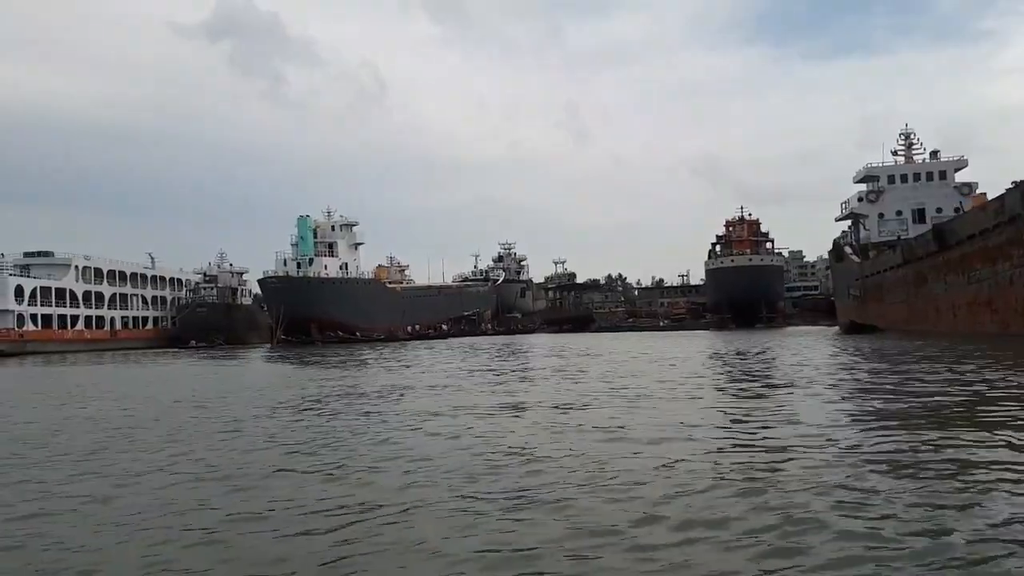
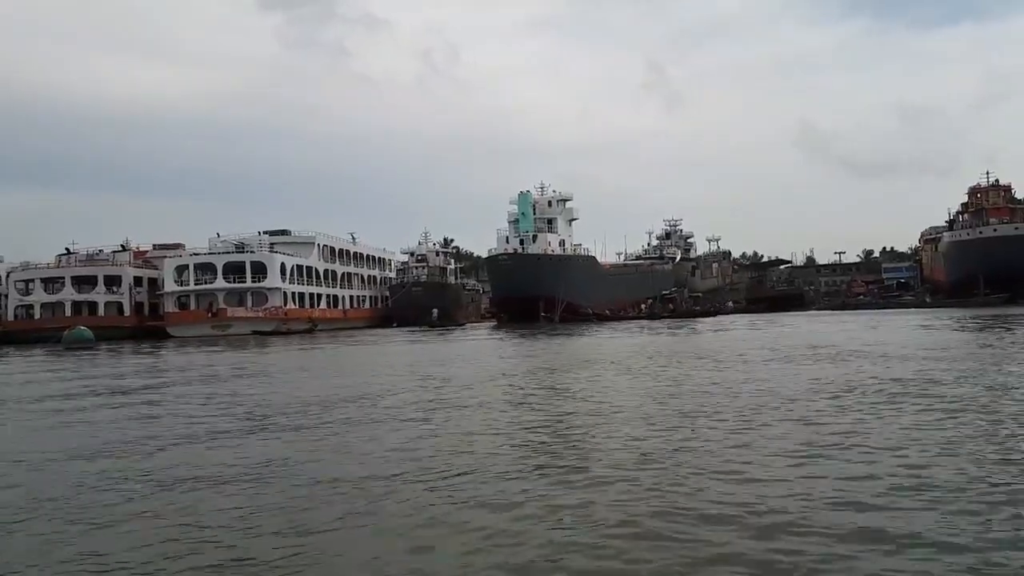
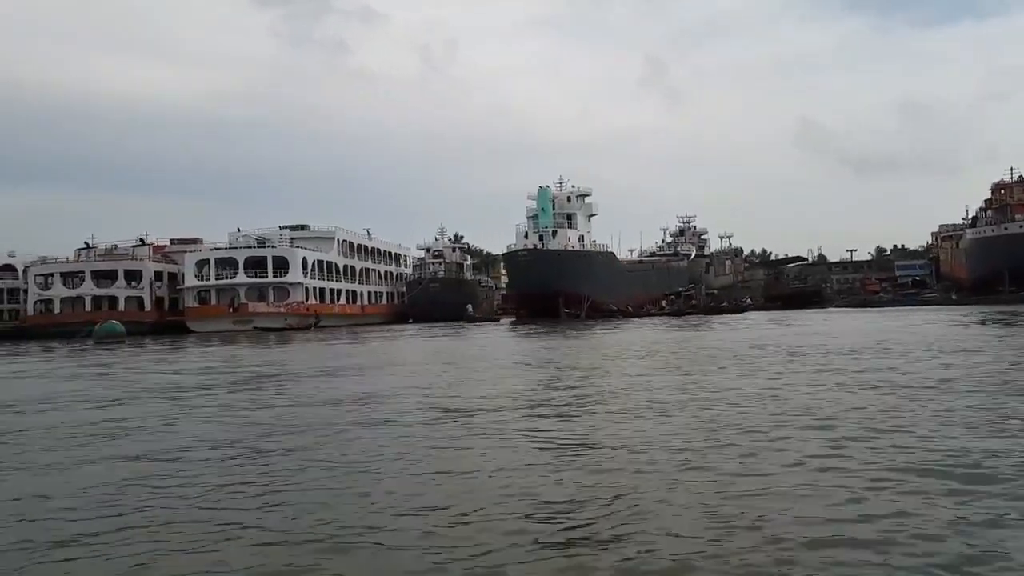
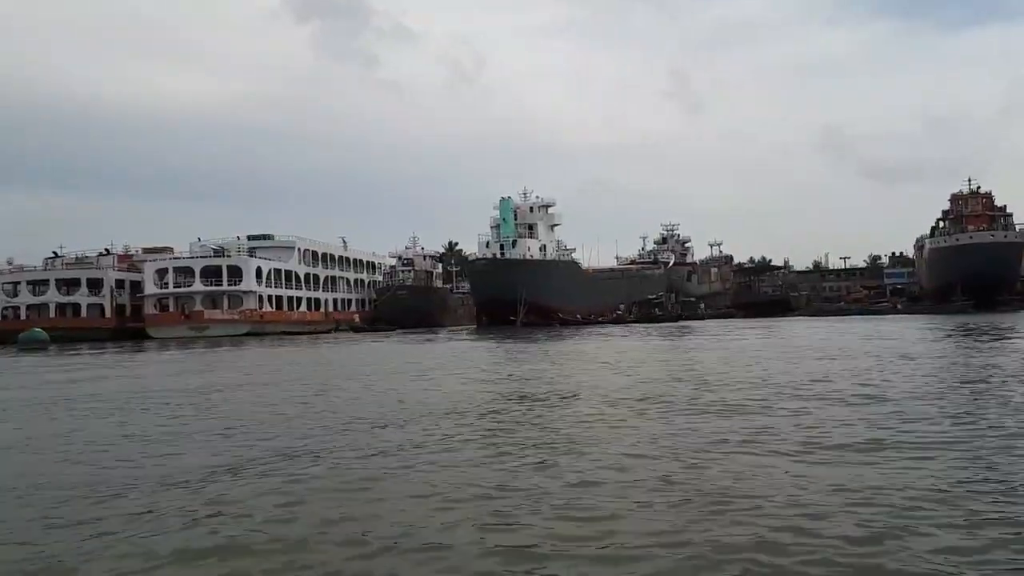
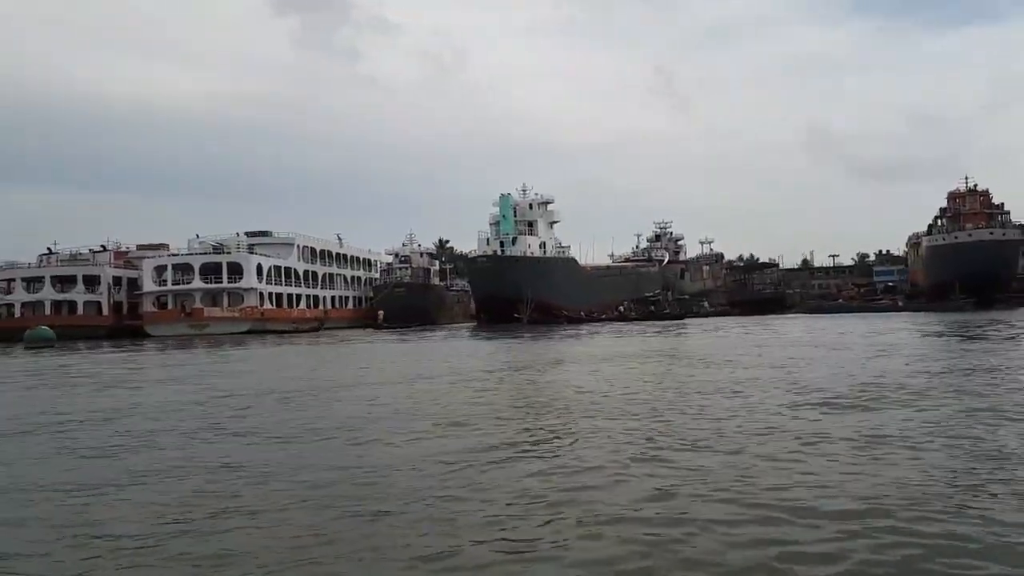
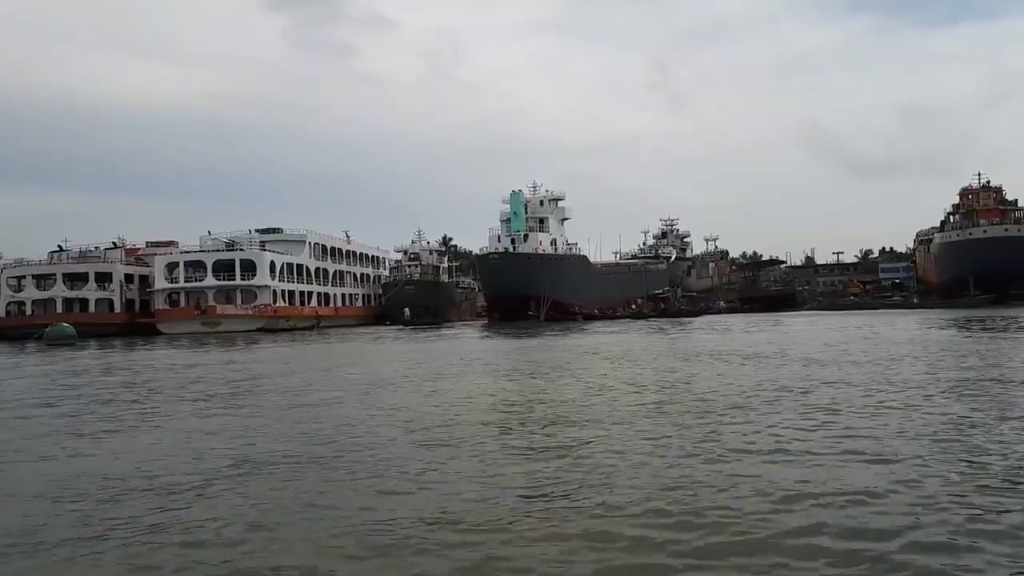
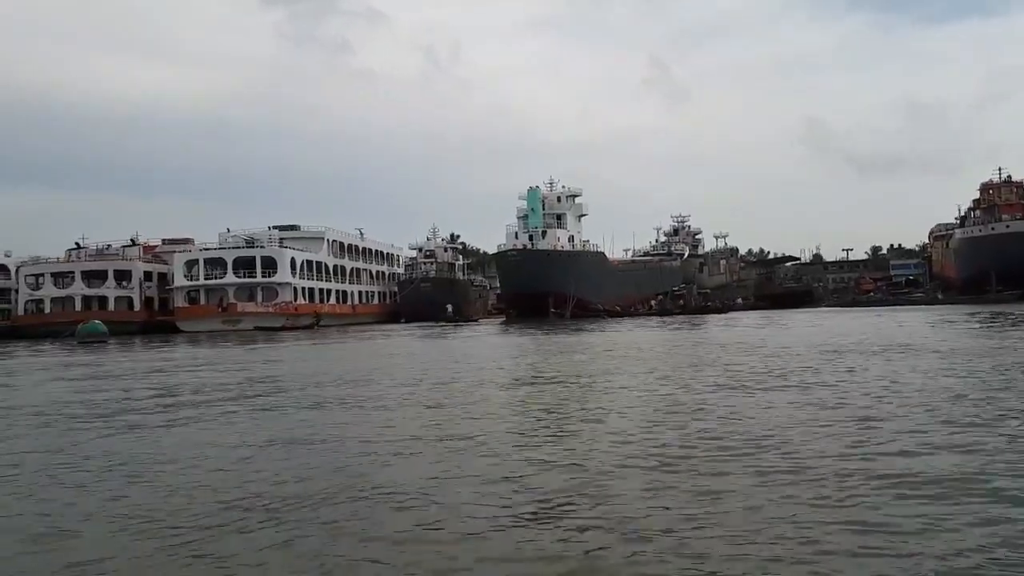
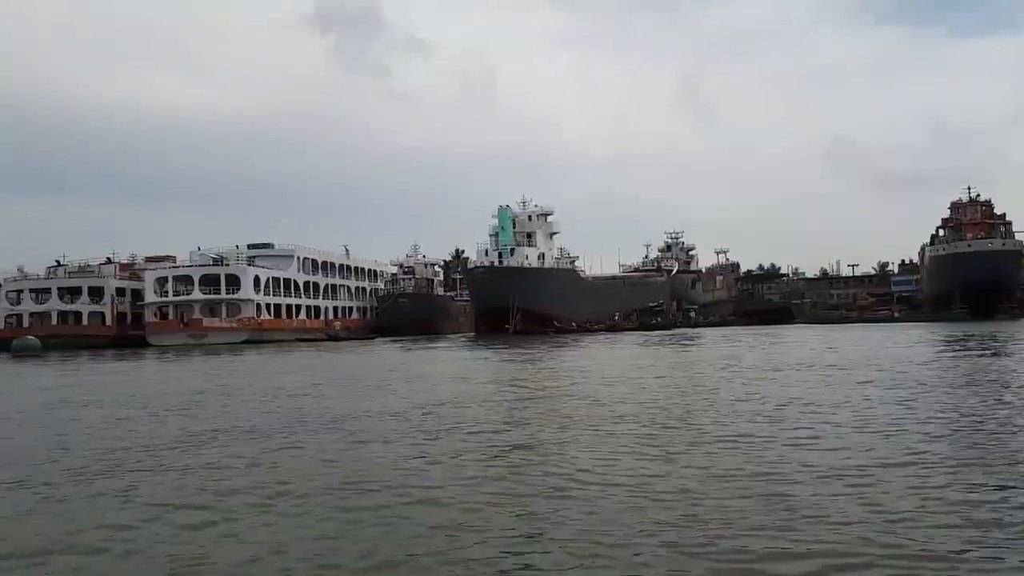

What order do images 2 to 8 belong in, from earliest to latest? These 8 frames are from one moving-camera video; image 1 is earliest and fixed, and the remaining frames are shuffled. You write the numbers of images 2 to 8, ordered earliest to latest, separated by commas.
8, 4, 5, 6, 2, 7, 3
